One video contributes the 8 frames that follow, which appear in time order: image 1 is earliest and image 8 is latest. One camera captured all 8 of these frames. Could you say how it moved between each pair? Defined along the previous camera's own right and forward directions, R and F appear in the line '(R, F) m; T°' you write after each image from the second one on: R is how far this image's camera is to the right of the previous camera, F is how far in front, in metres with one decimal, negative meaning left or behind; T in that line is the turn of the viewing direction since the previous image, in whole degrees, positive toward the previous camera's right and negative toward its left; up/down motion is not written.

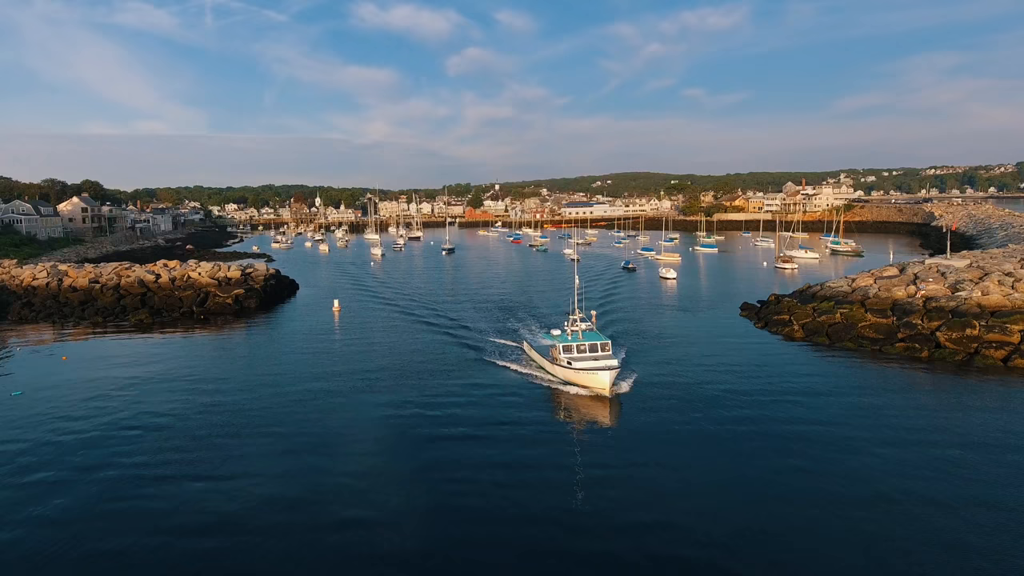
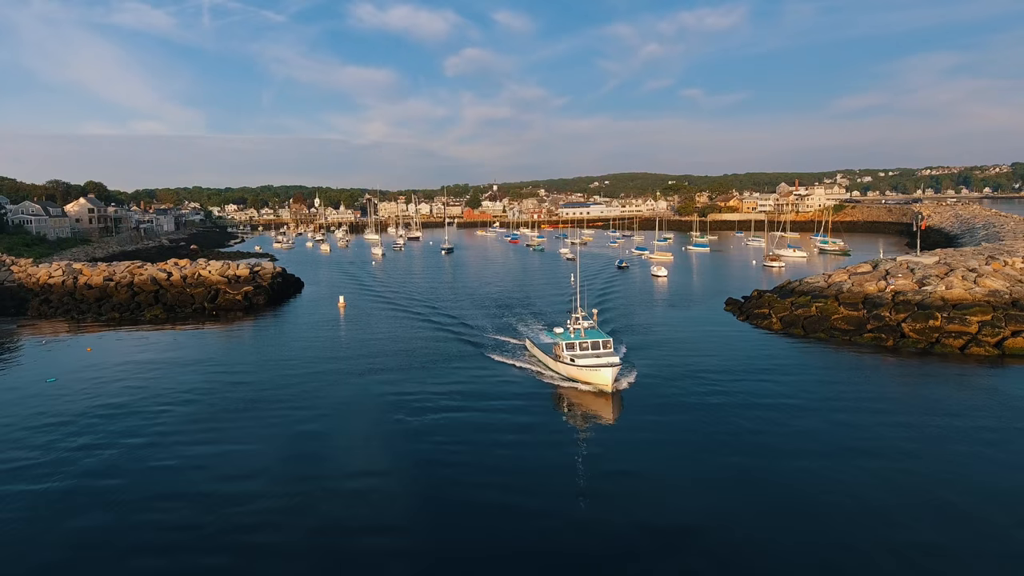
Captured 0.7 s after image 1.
(+0.1, -2.1) m; 0°
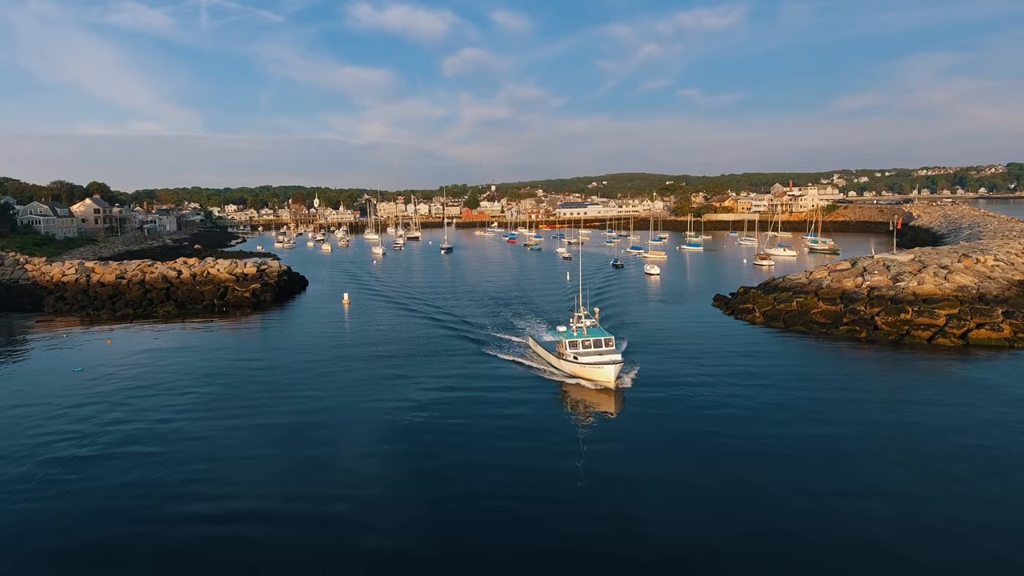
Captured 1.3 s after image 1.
(0.0, -1.9) m; 0°
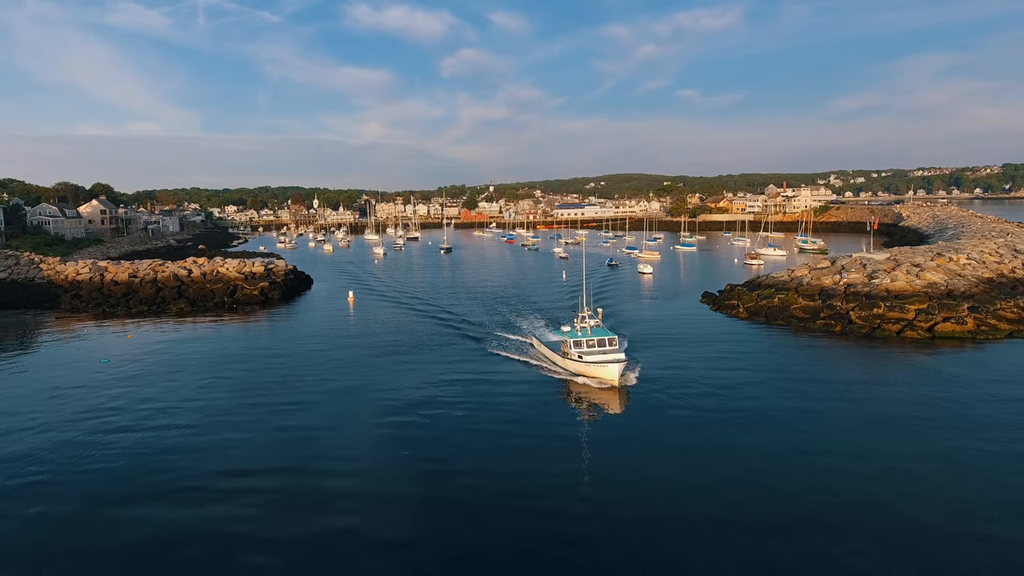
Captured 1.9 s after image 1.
(0.0, -2.1) m; 0°
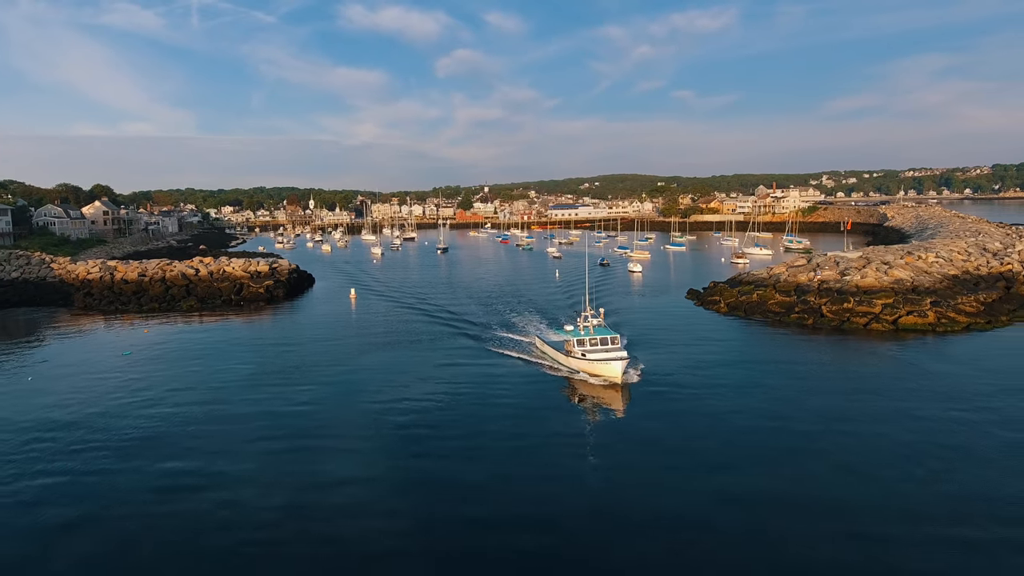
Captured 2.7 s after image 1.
(0.0, -2.3) m; 0°
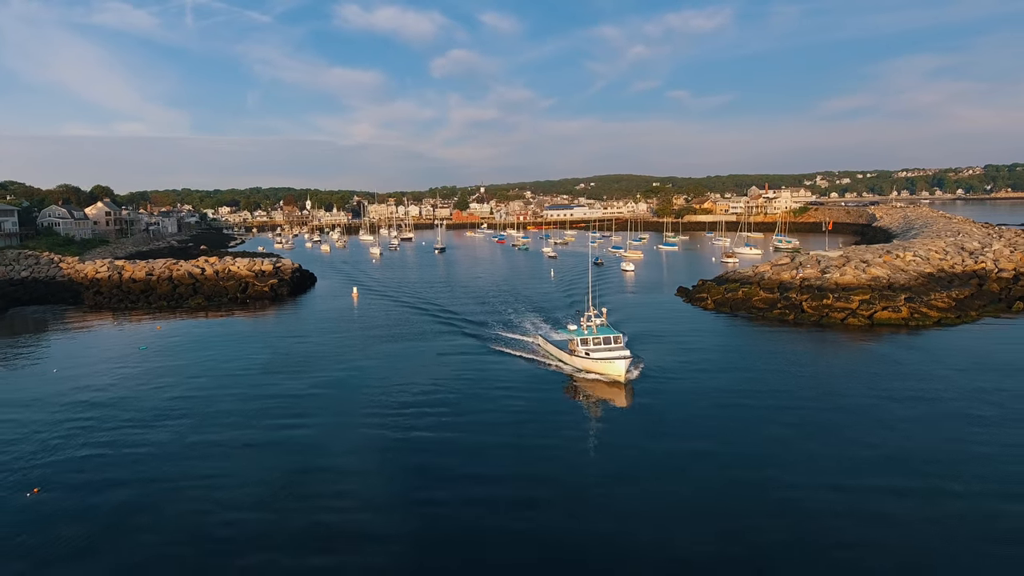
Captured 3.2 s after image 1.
(0.0, -1.8) m; 0°
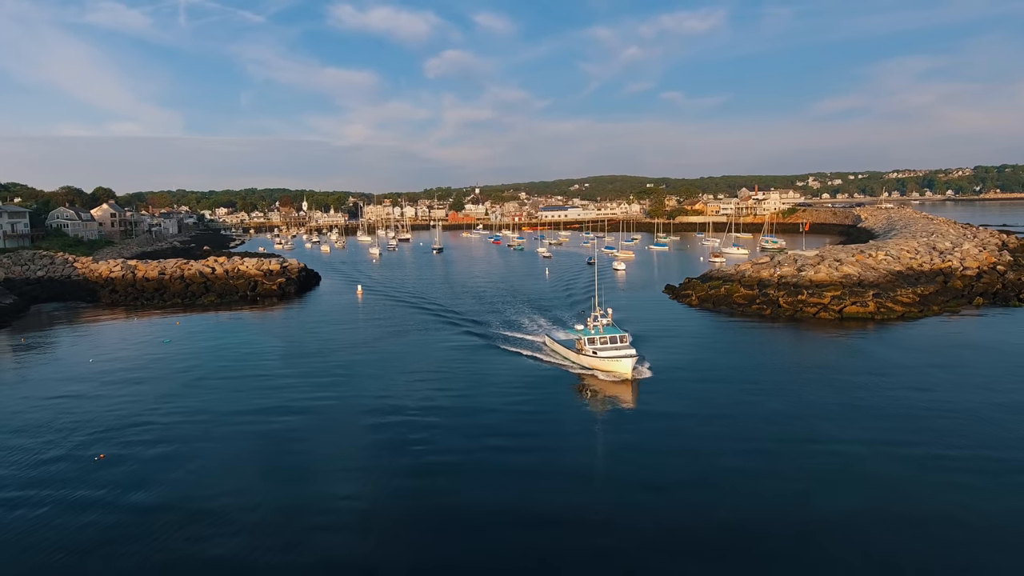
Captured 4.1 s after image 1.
(-0.2, -2.8) m; 0°
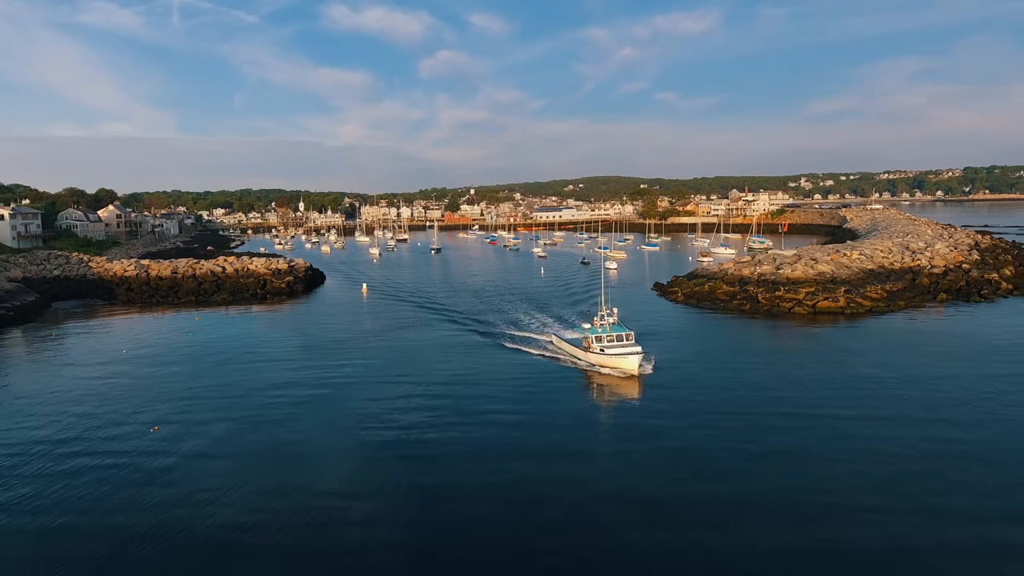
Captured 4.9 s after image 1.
(-0.2, -3.0) m; 0°
